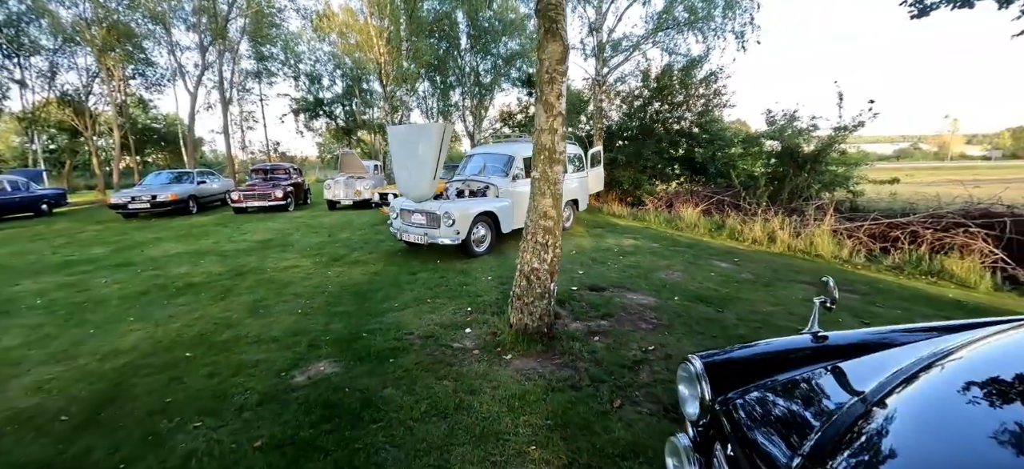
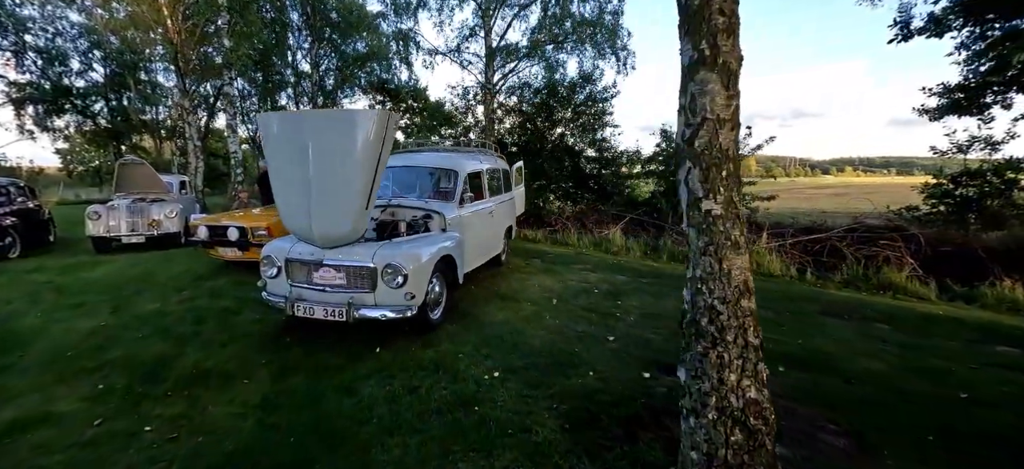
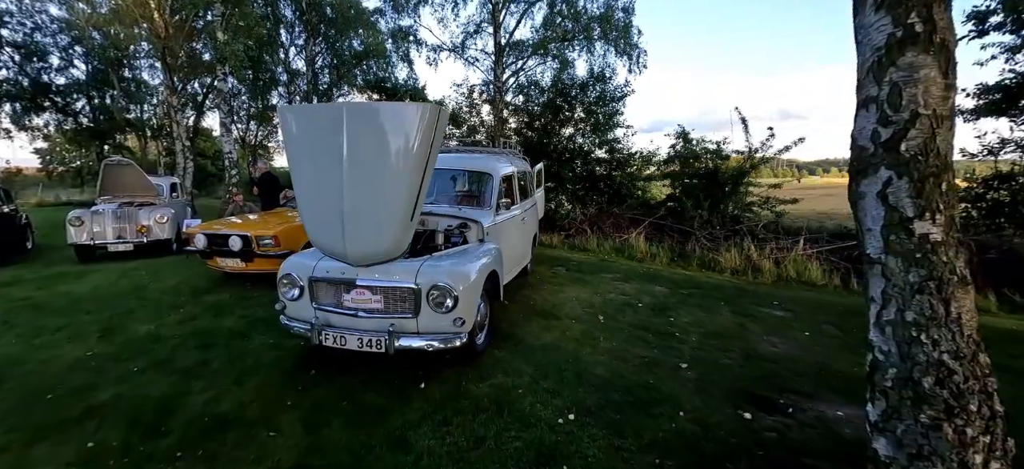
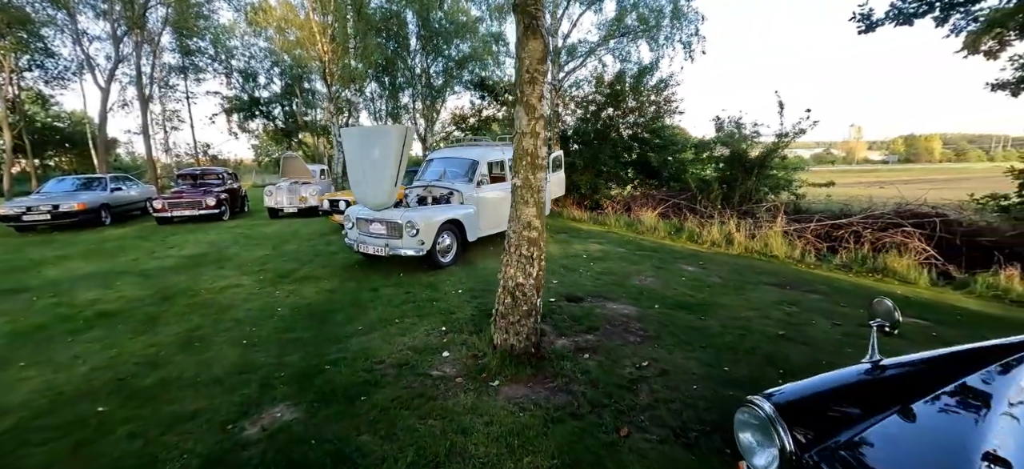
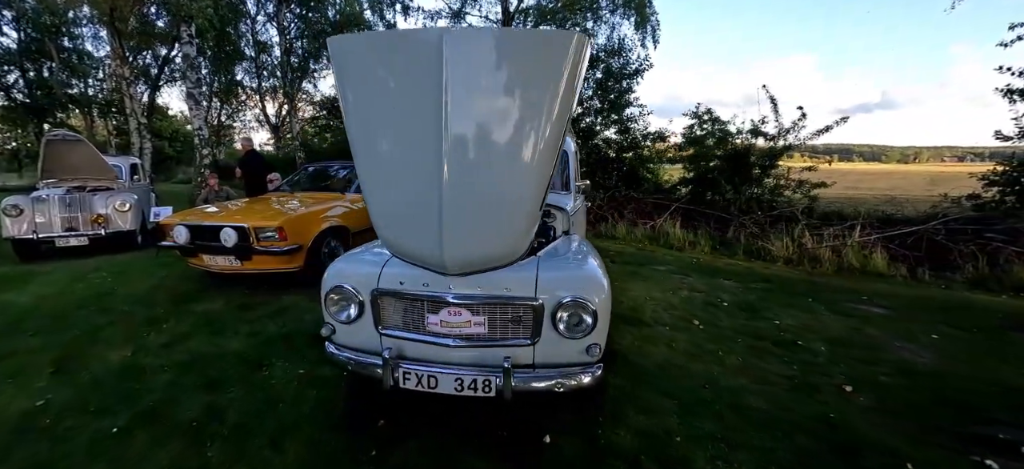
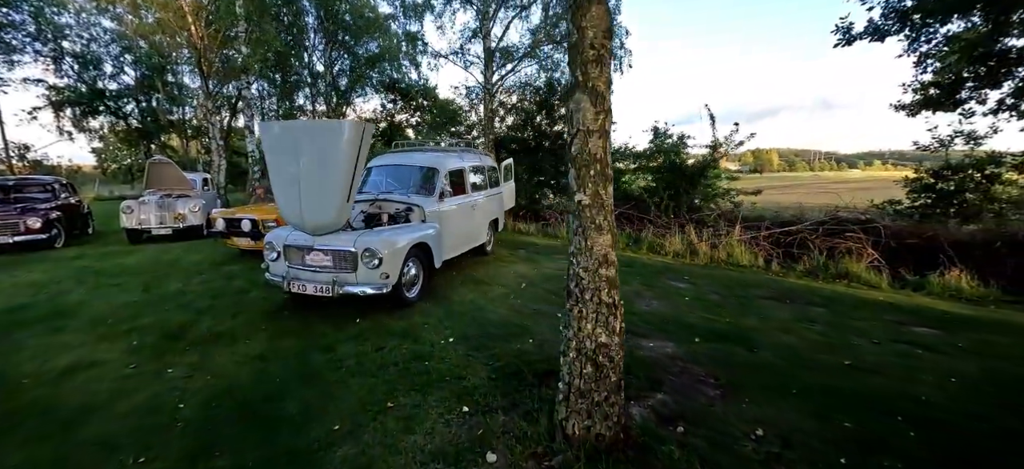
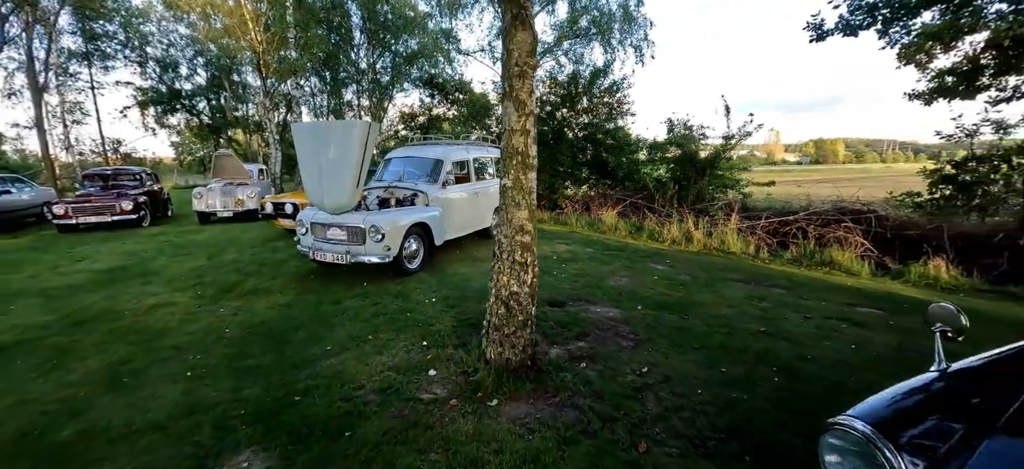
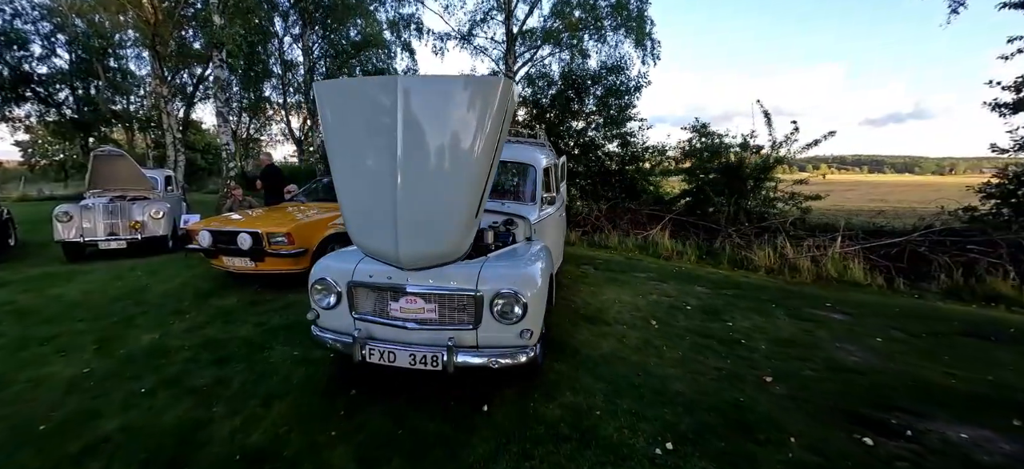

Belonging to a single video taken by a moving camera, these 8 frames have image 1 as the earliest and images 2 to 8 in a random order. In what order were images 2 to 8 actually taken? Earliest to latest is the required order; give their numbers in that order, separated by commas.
4, 7, 6, 2, 3, 8, 5
